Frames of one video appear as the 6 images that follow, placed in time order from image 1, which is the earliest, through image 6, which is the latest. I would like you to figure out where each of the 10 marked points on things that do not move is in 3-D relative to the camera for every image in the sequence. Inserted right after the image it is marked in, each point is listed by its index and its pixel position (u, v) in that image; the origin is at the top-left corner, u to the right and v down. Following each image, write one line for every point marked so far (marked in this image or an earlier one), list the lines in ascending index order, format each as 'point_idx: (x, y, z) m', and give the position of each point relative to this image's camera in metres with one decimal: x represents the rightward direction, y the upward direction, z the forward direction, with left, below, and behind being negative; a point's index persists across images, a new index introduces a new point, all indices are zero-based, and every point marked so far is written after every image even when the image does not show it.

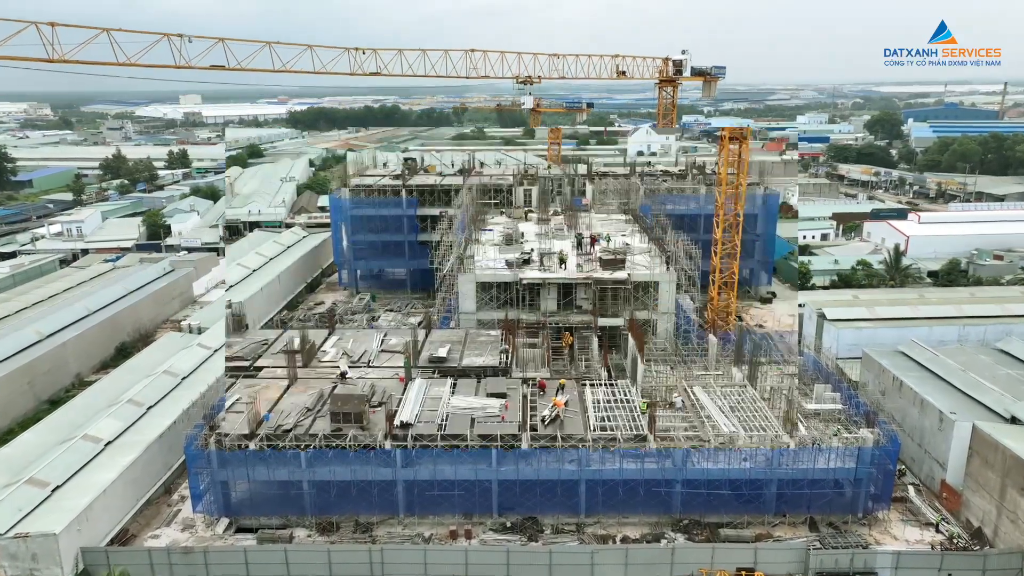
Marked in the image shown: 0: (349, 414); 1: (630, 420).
0: (-3.7, -2.9, +16.4) m
1: (+2.7, -3.0, +16.4) m
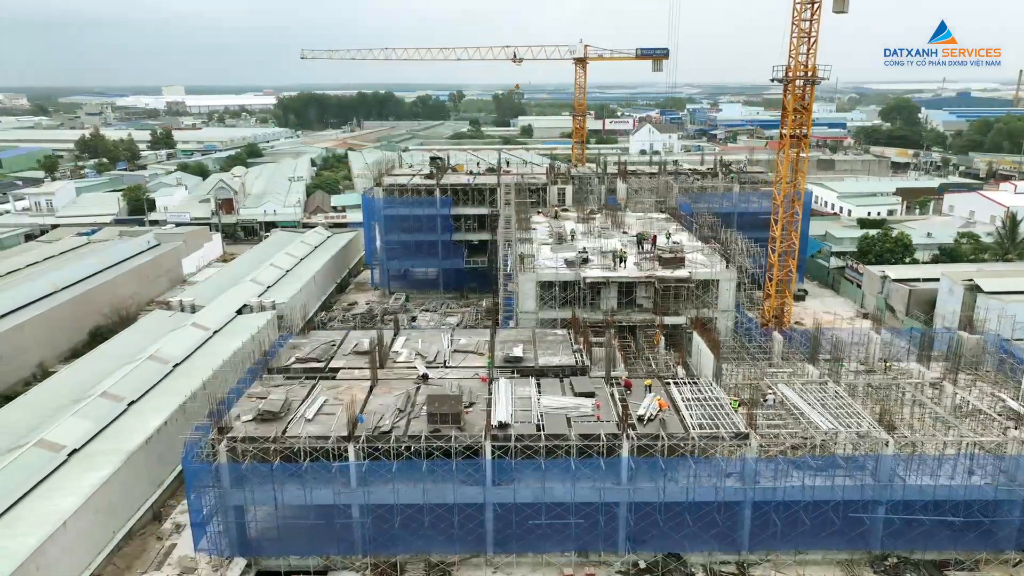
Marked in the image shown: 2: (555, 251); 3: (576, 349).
0: (-1.6, -2.0, +11.7) m
1: (+4.8, -2.1, +11.8) m
2: (+1.1, +0.9, +17.7) m
3: (+1.3, -1.2, +14.4) m
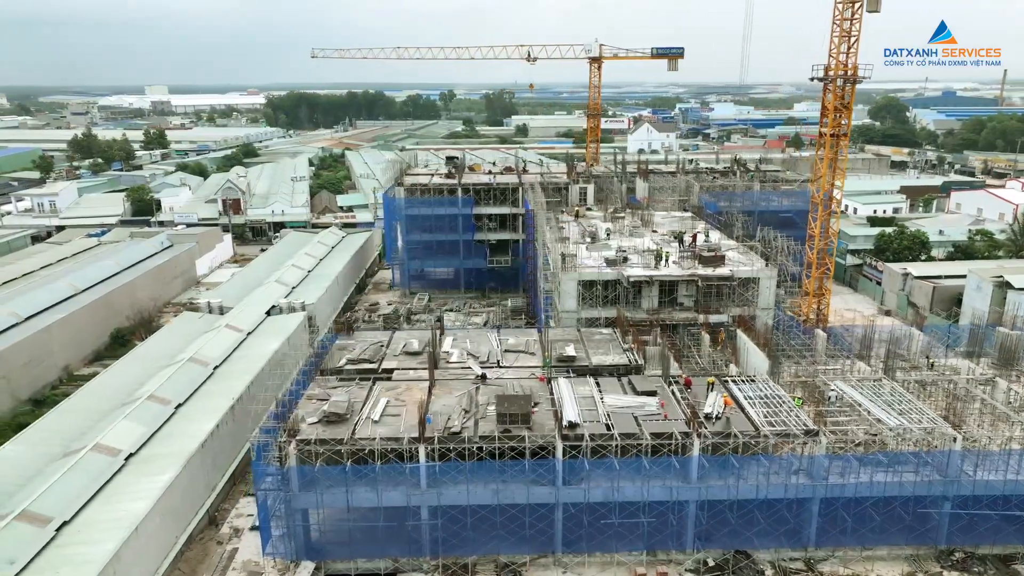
0: (-0.5, -2.0, +11.7) m
1: (+5.9, -2.1, +11.9) m
2: (+2.0, +0.9, +17.7) m
3: (+2.3, -1.2, +14.4) m
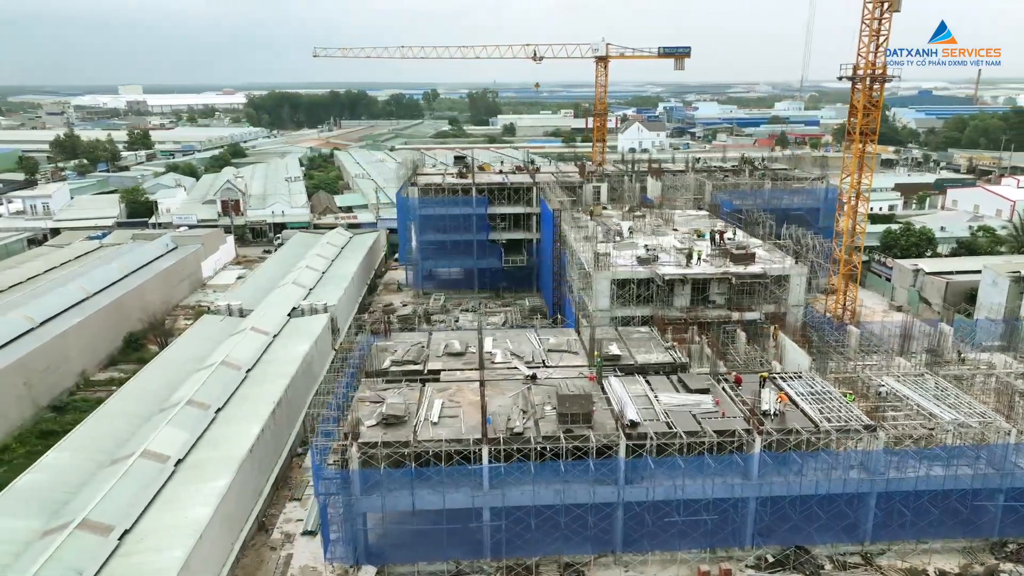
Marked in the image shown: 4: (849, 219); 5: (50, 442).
0: (+0.4, -2.0, +11.6) m
1: (+6.9, -2.0, +12.1) m
2: (+2.7, +0.9, +17.8) m
3: (+3.2, -1.2, +14.5) m
4: (+8.2, +1.7, +17.3) m
5: (-10.6, -3.5, +16.3) m
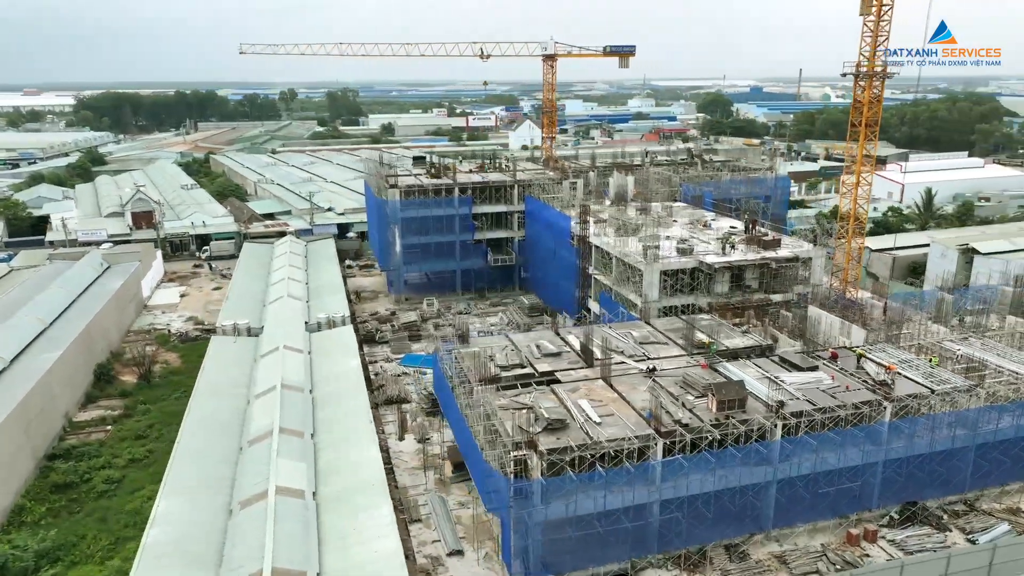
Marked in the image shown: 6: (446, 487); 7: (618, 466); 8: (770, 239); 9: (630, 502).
0: (+2.9, -1.9, +11.9) m
1: (+9.1, -1.5, +13.6) m
2: (+3.7, +1.2, +18.3) m
3: (+4.9, -0.9, +15.2) m
4: (+9.1, +2.3, +19.0) m
5: (-8.7, -4.1, +14.1) m
6: (-1.3, -3.8, +13.6) m
7: (+1.6, -2.7, +10.7) m
8: (+6.6, +1.3, +18.1) m
9: (+1.9, -3.2, +10.7) m
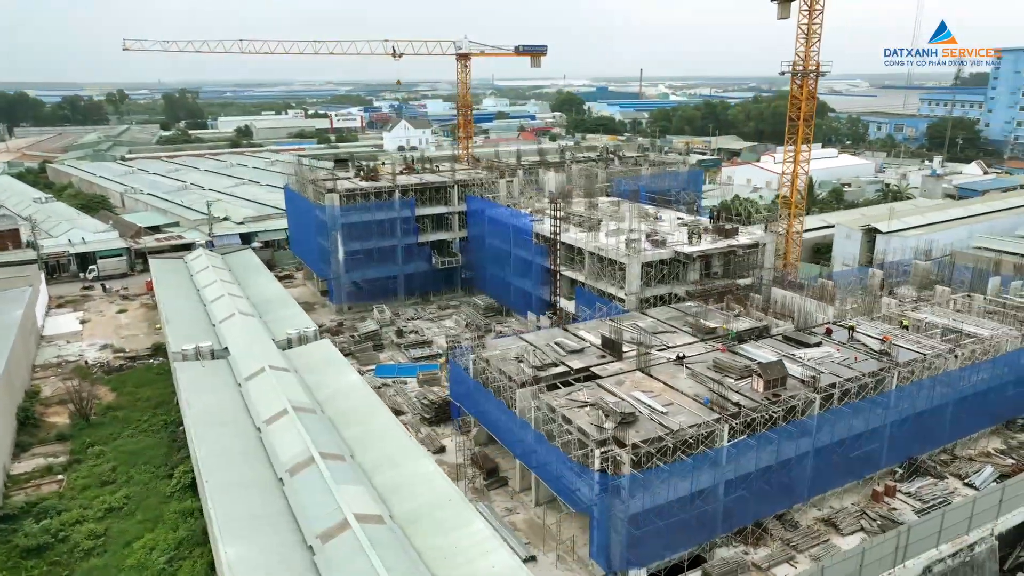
0: (+3.8, -1.7, +12.4) m
1: (+9.4, -0.9, +15.4) m
2: (+3.0, +1.4, +18.8) m
3: (+5.0, -0.6, +16.1) m
4: (+8.1, +2.8, +20.7) m
5: (-7.9, -4.6, +12.2) m
6: (-0.5, -3.8, +13.2) m
7: (+2.8, -2.5, +11.0) m
8: (+5.9, +1.7, +19.3) m
9: (+3.1, -3.1, +11.1) m
